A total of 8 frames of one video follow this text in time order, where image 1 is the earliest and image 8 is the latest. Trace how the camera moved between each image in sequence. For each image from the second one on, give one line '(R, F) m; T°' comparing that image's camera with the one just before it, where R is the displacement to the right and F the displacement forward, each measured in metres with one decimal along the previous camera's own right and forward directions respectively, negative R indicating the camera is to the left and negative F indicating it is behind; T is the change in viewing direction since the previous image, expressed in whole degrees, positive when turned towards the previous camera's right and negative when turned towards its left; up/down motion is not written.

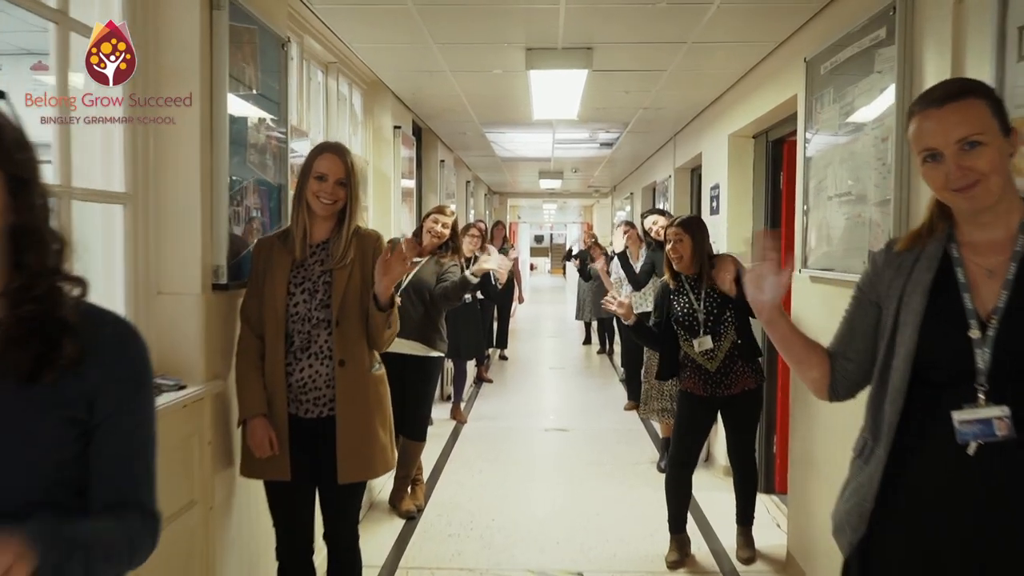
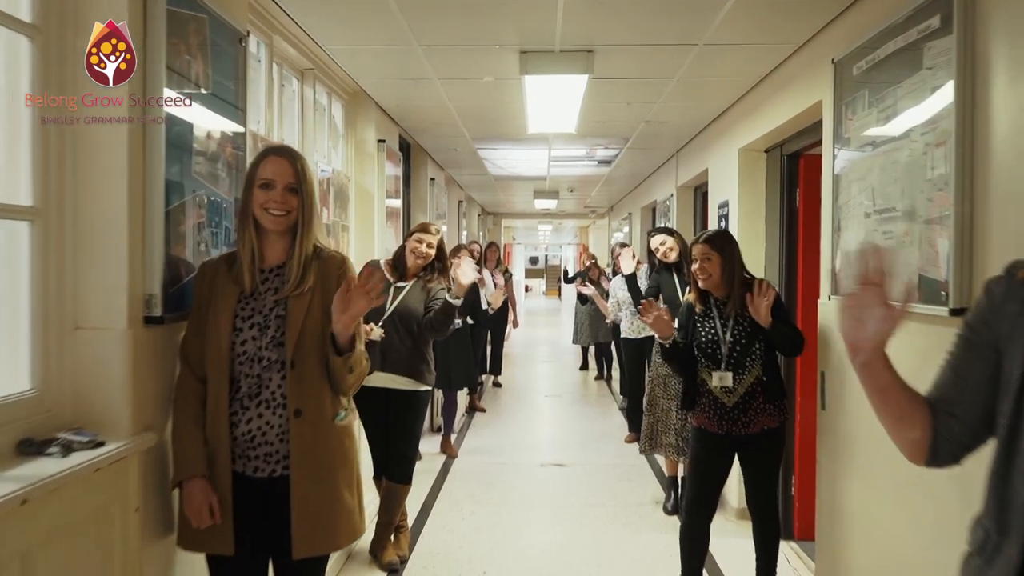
(0.0, +0.3) m; 0°
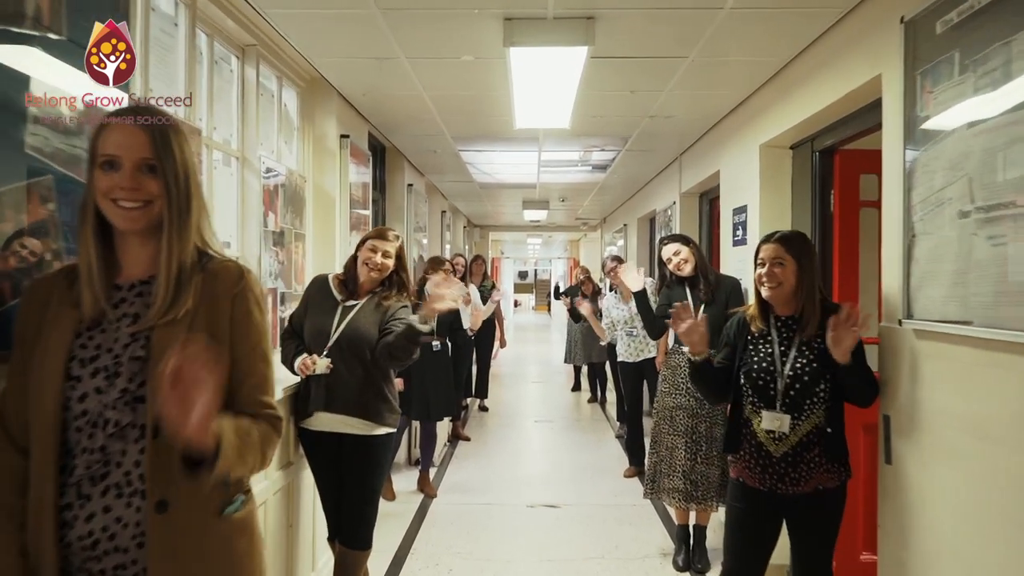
(0.0, +0.6) m; +1°
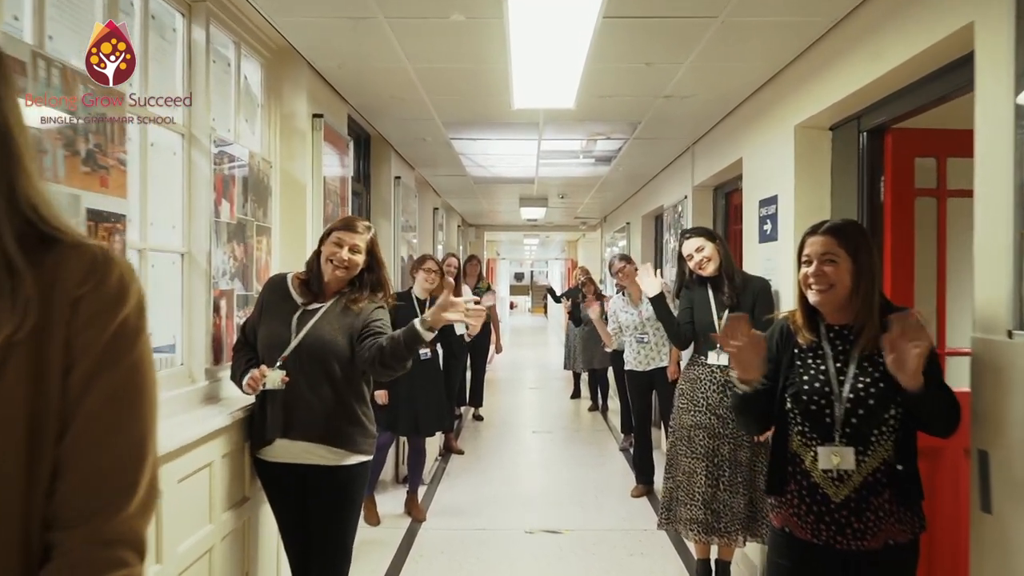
(0.0, +0.4) m; 0°
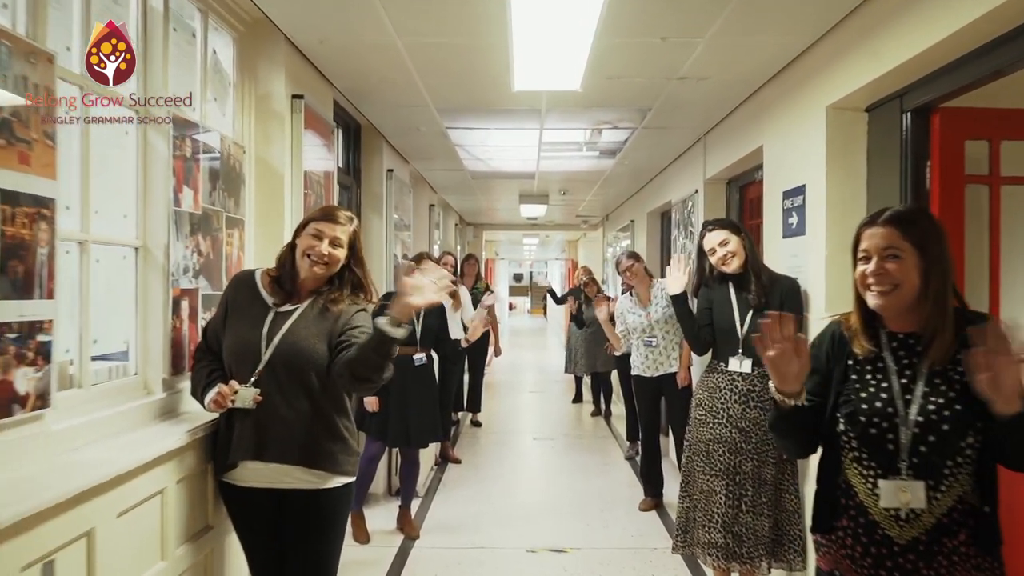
(0.0, +0.3) m; 0°
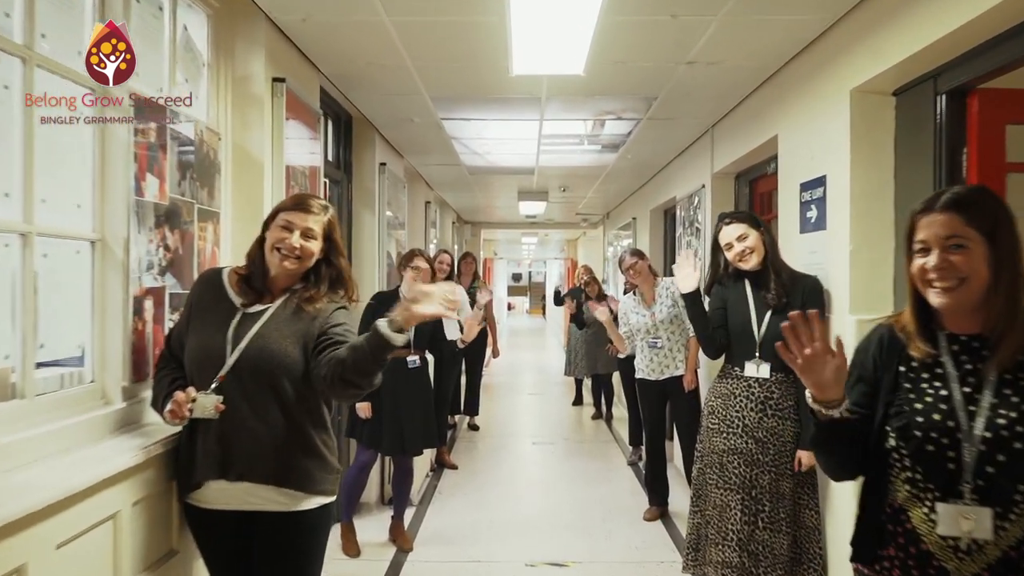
(0.0, +0.2) m; 0°
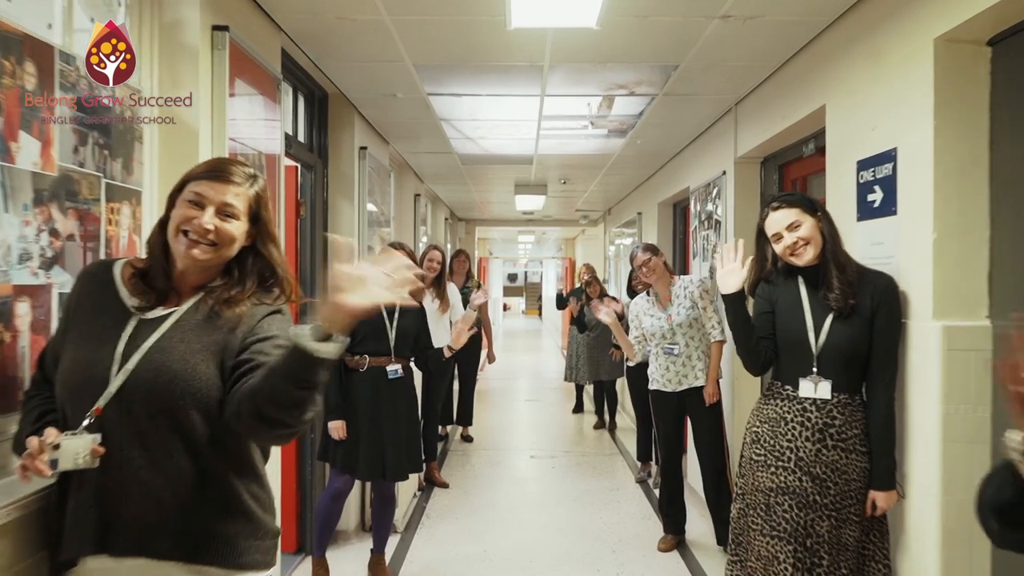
(0.0, +0.5) m; 0°
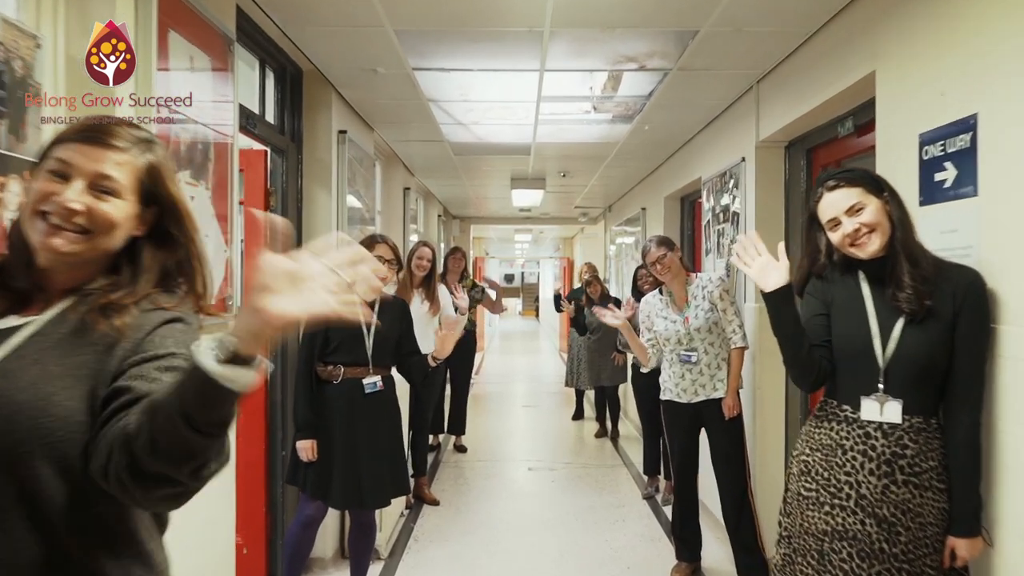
(0.0, +0.4) m; 0°
